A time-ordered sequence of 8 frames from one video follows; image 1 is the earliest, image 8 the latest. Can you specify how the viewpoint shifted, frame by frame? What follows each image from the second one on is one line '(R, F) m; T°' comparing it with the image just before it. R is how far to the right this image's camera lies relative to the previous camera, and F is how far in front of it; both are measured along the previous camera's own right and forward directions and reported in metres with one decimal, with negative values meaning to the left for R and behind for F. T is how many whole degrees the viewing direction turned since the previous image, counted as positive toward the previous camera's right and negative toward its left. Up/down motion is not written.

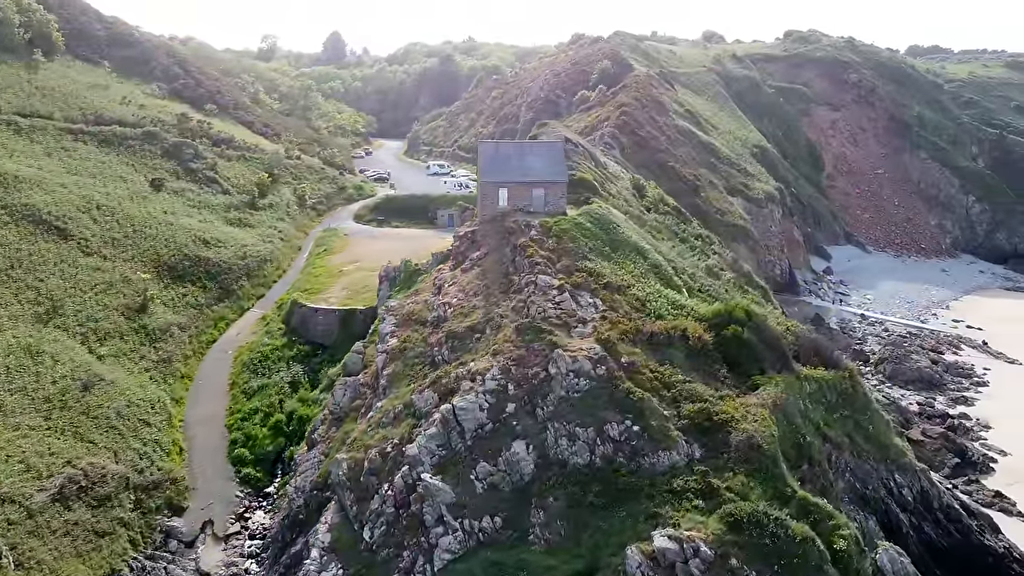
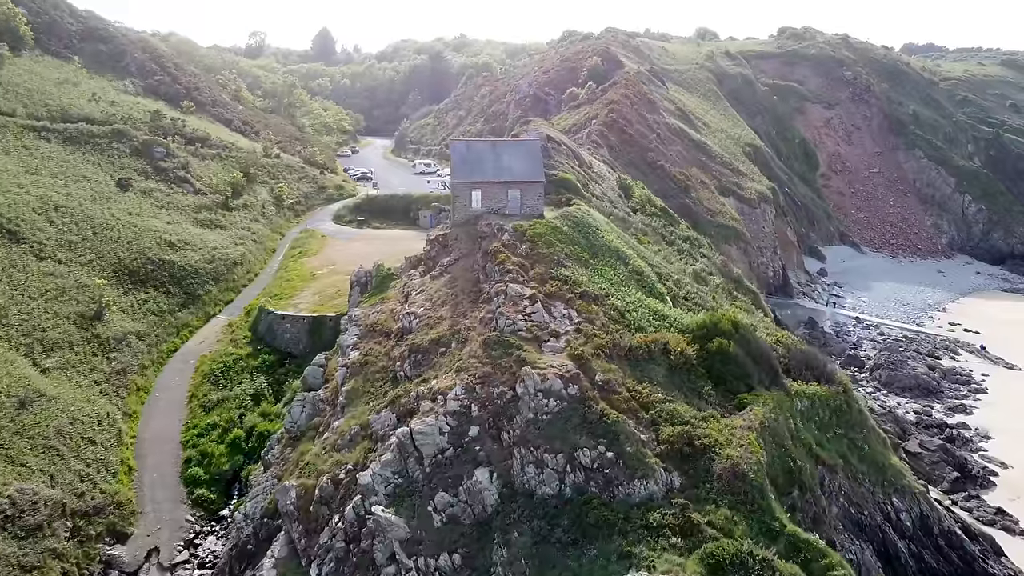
(+0.8, +1.9) m; 0°
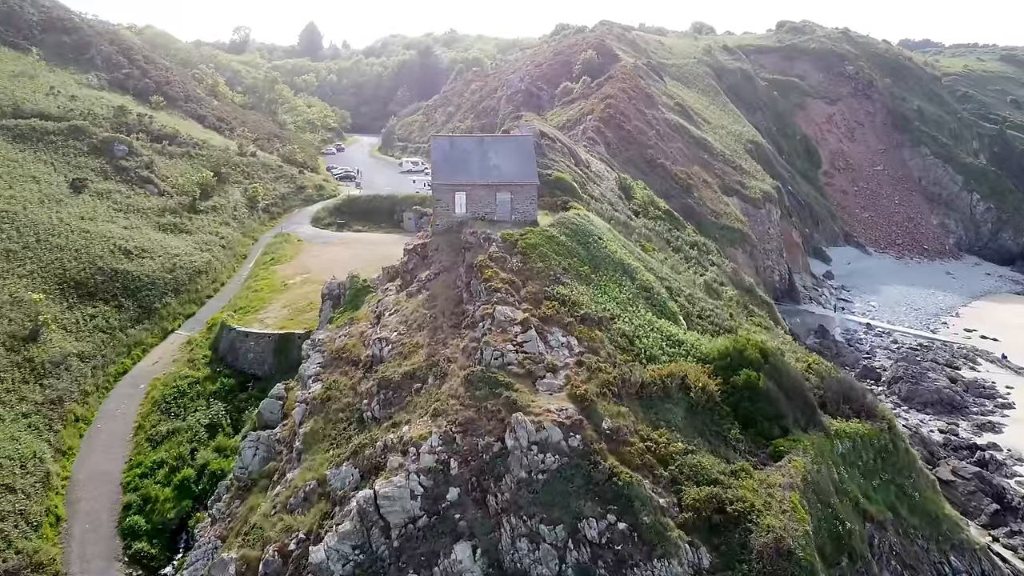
(+0.1, +3.8) m; +1°
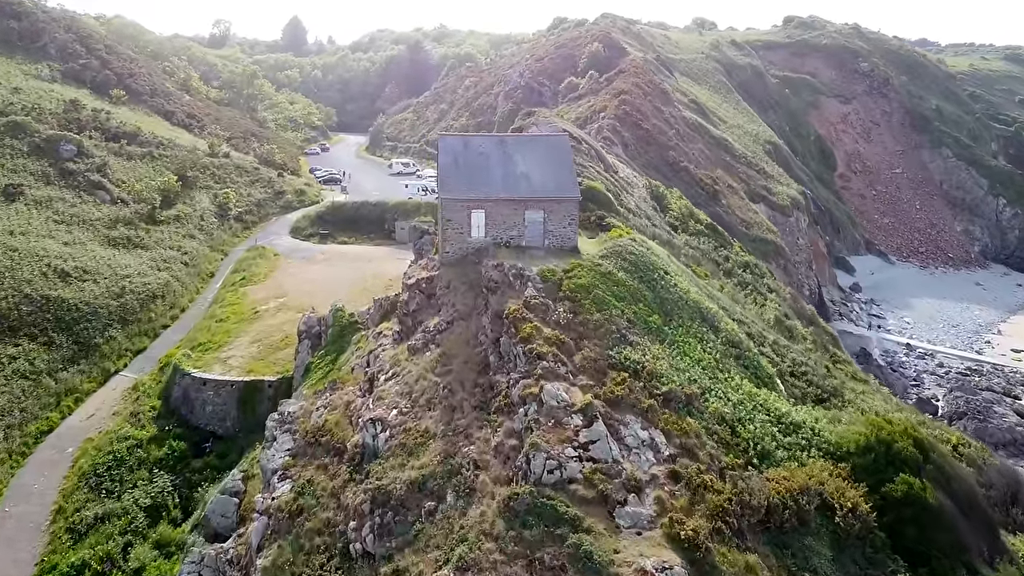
(-1.2, +6.3) m; +1°
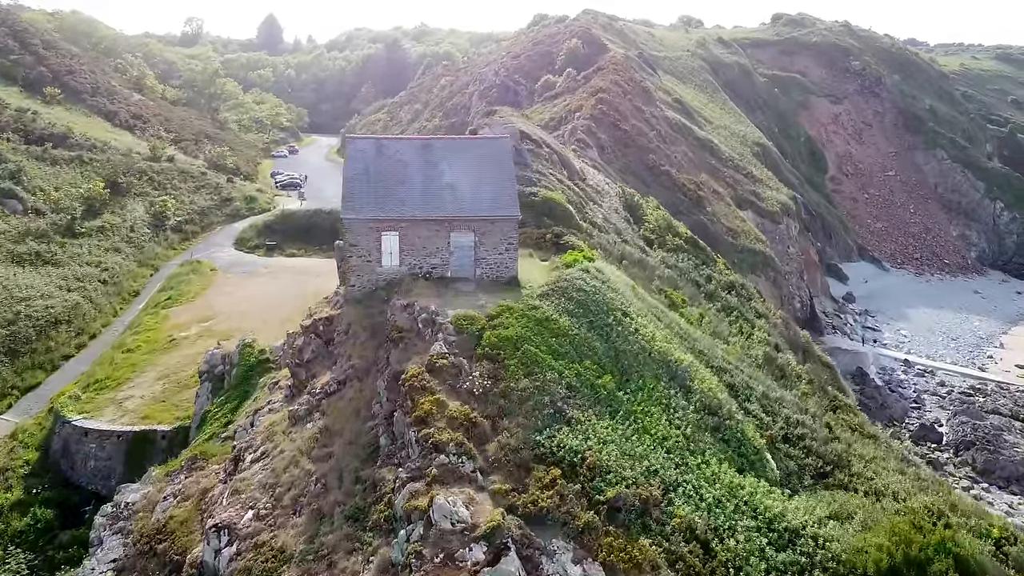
(+1.3, +4.1) m; +1°
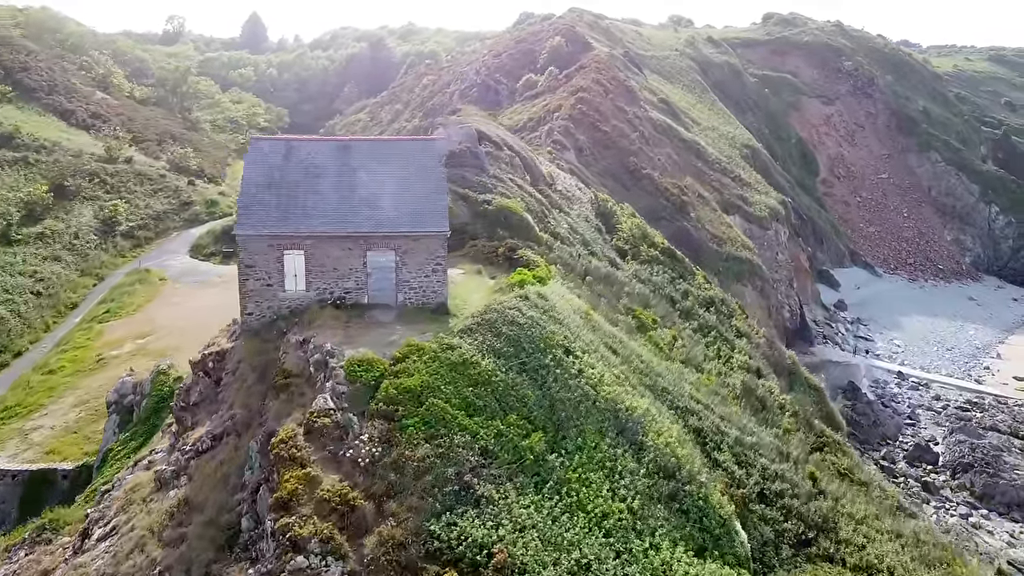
(+1.1, +2.5) m; 0°
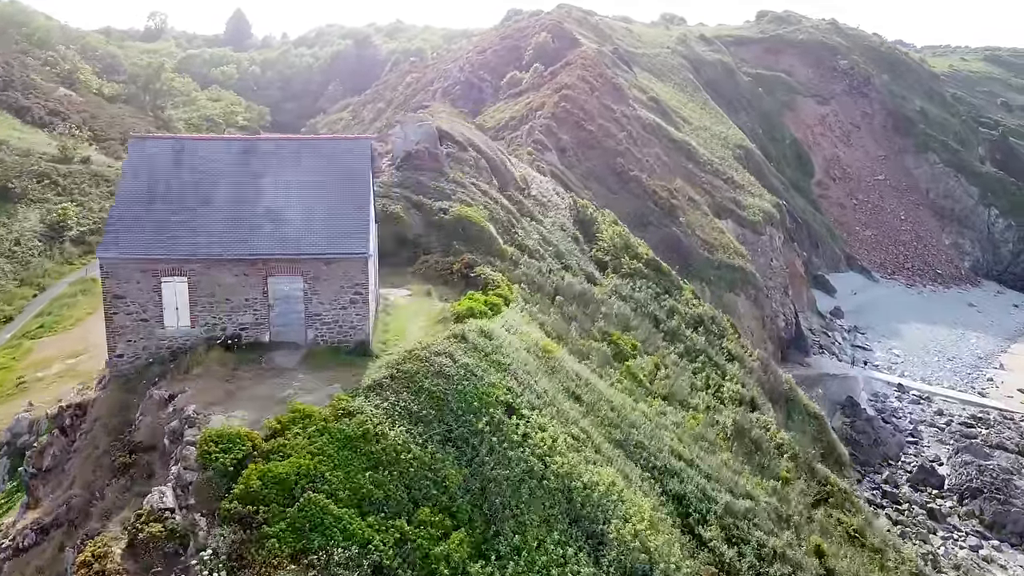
(+0.8, +2.6) m; 0°
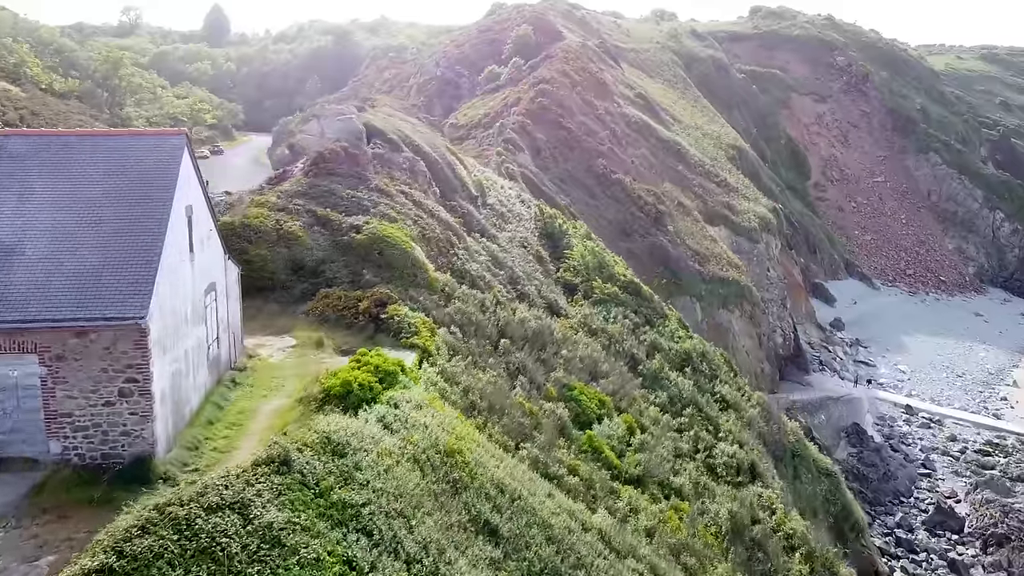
(+1.1, +4.1) m; 0°
